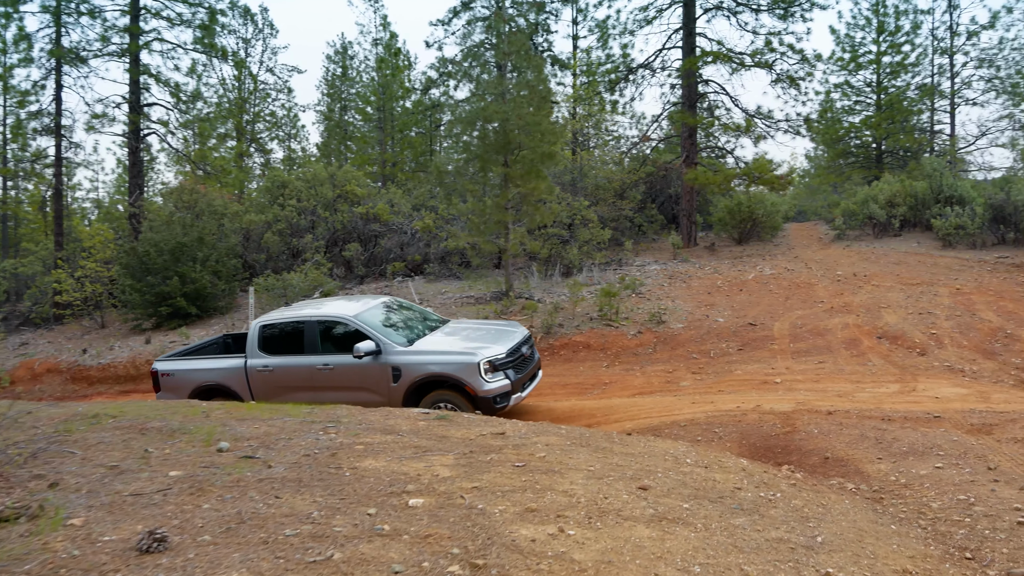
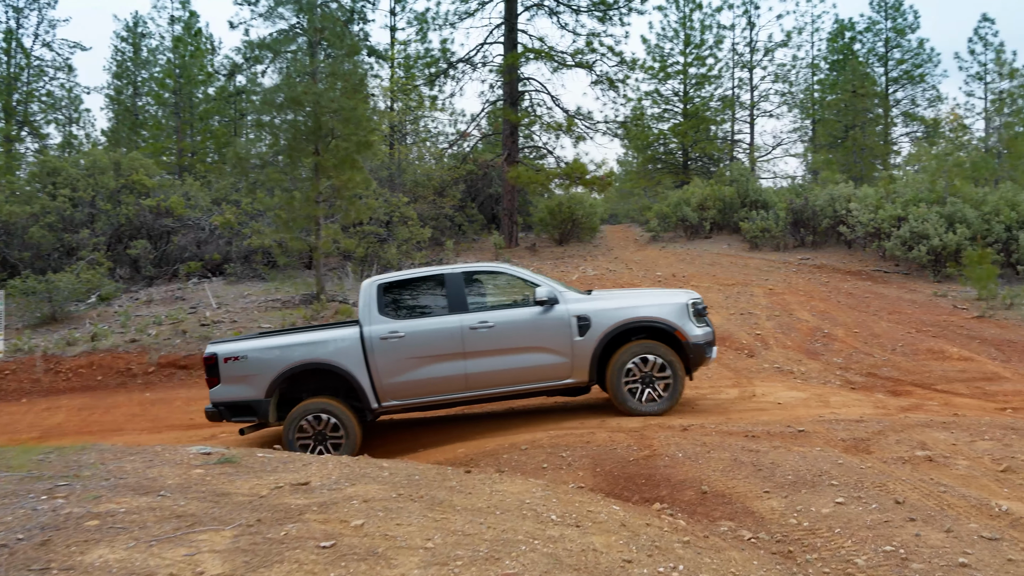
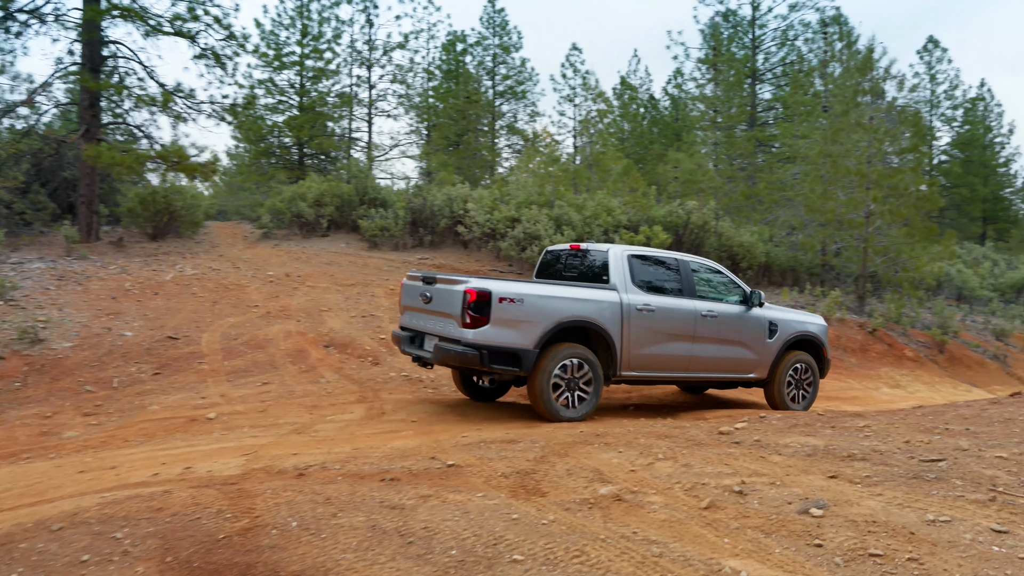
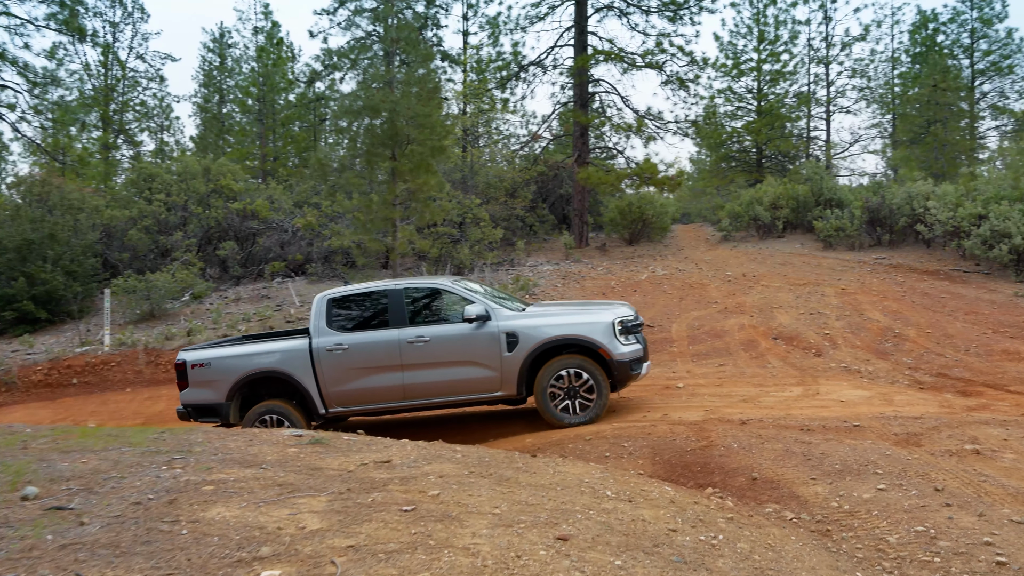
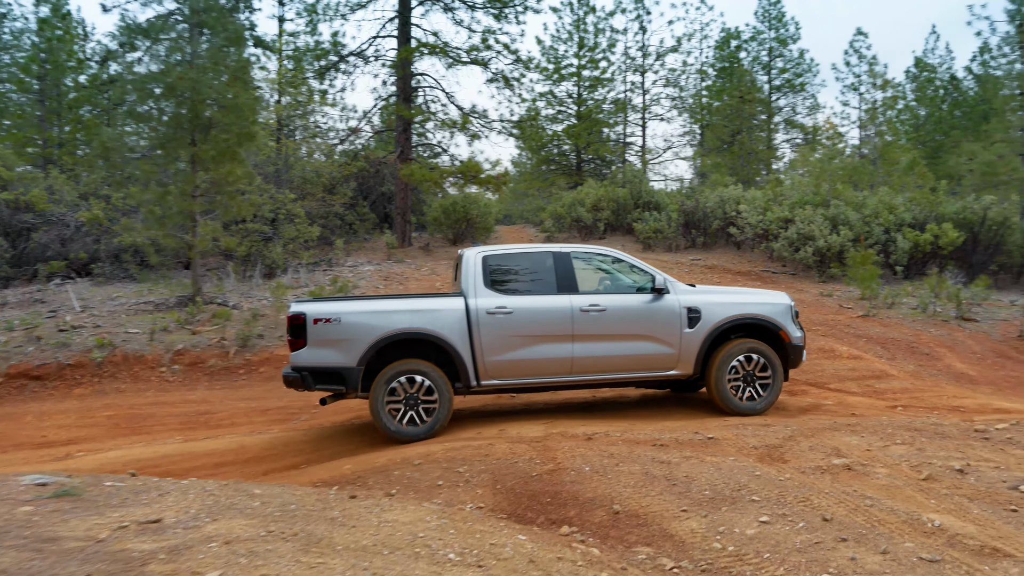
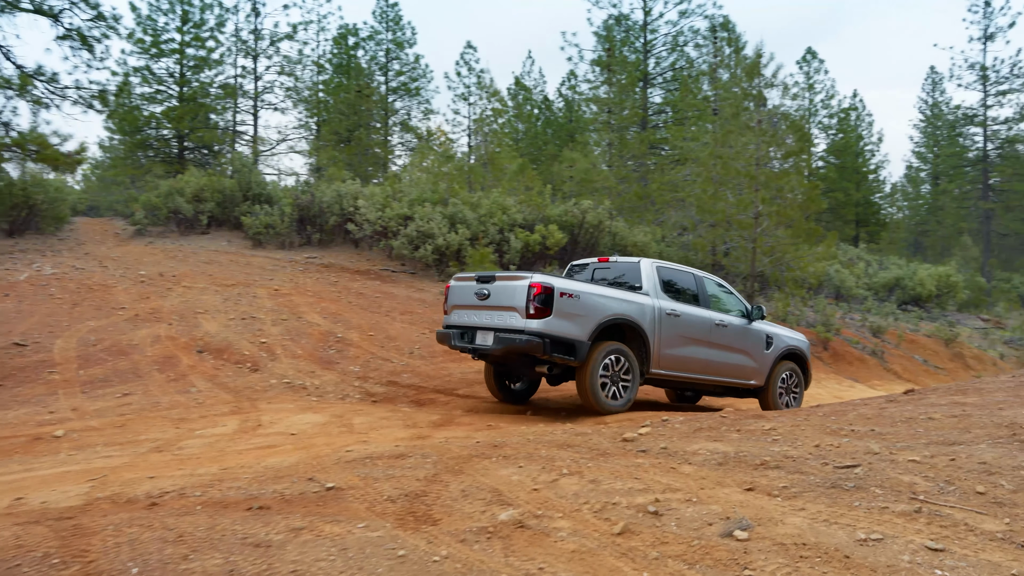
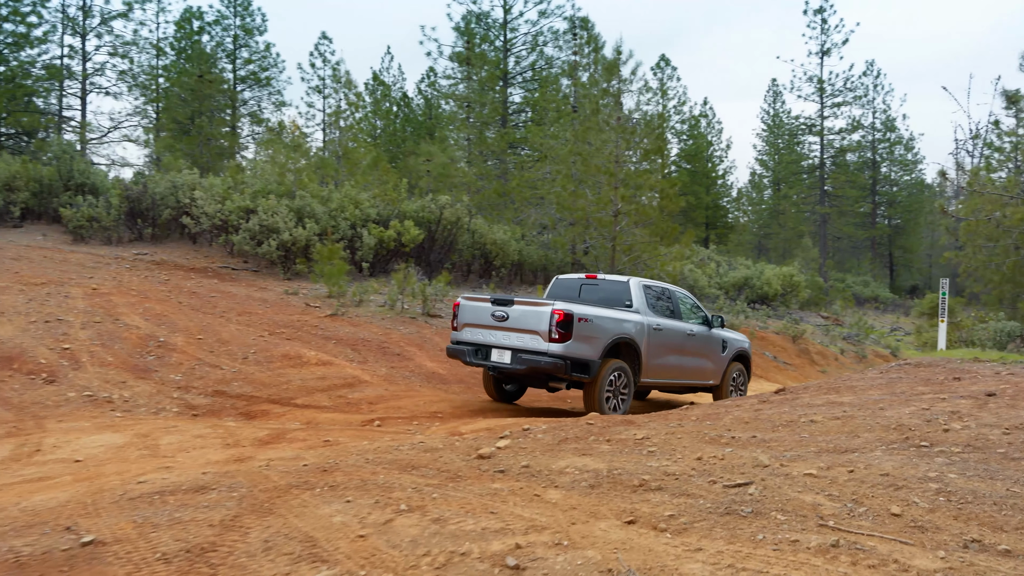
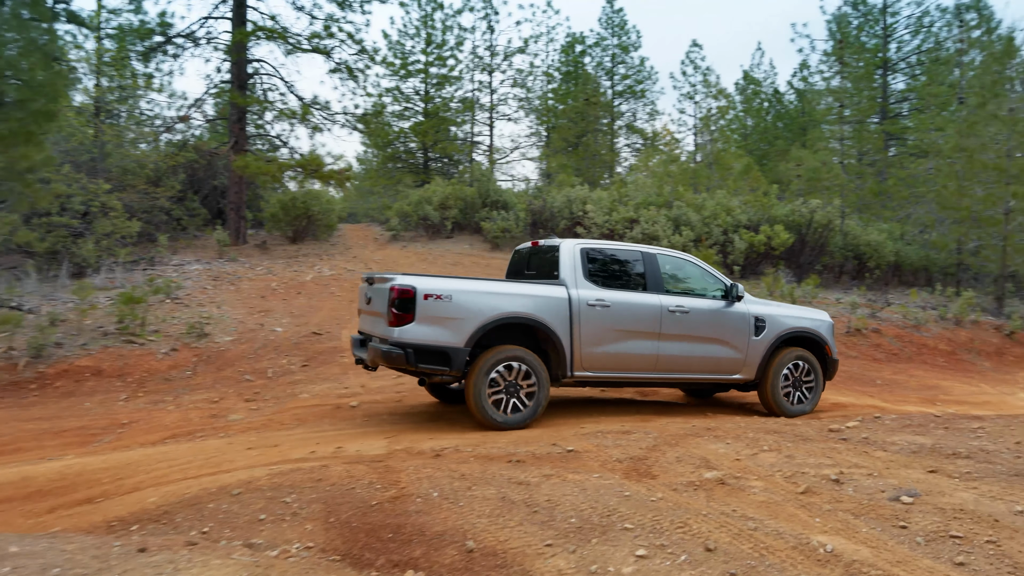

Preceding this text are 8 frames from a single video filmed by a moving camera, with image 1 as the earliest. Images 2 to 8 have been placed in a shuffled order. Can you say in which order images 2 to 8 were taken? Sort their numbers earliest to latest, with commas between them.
4, 2, 5, 8, 3, 6, 7
